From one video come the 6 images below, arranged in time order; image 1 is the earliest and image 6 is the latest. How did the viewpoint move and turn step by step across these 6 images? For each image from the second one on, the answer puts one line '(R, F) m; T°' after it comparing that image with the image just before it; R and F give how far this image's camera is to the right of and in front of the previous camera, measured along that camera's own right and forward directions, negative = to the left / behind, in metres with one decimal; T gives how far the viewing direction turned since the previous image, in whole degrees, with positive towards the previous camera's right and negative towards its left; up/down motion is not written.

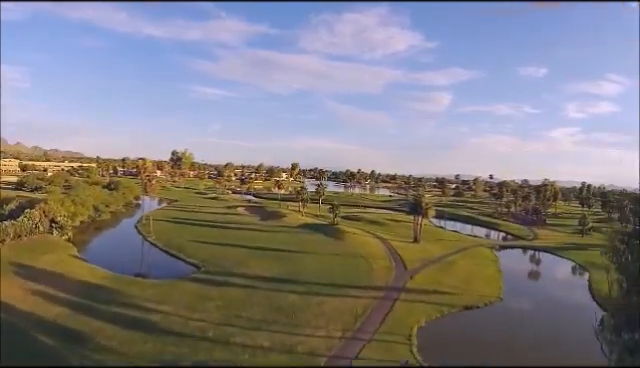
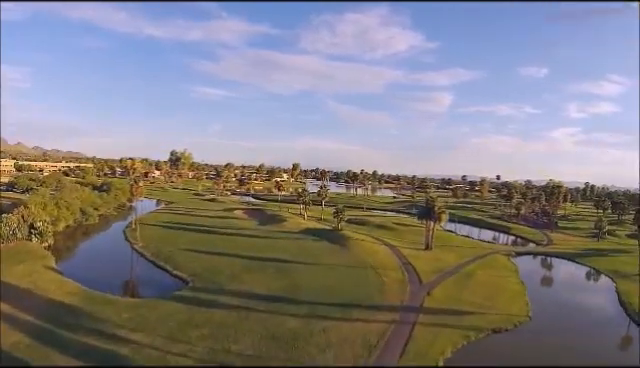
(-0.4, +6.7) m; 0°
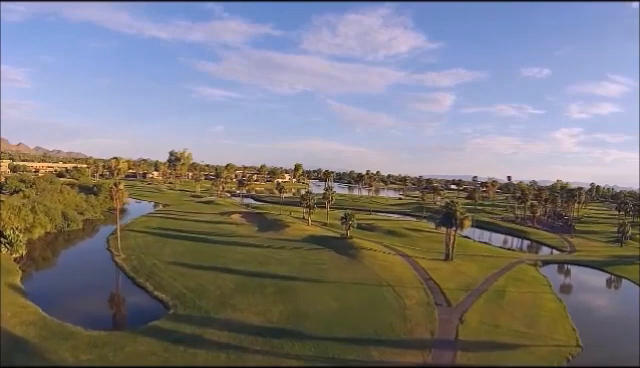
(-0.7, +8.7) m; 0°
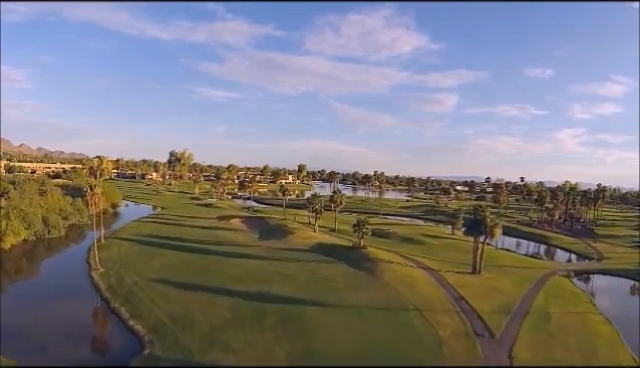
(-0.9, +8.5) m; 0°
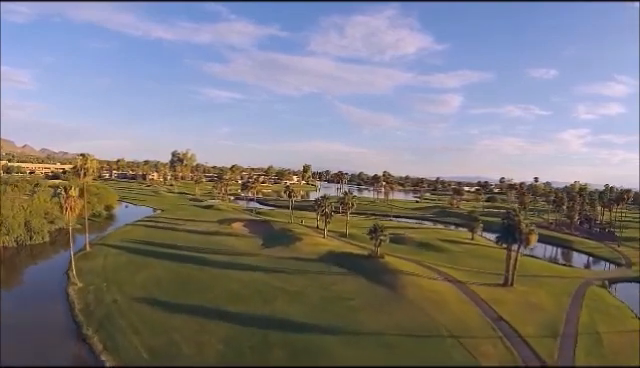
(-0.8, +7.1) m; 0°
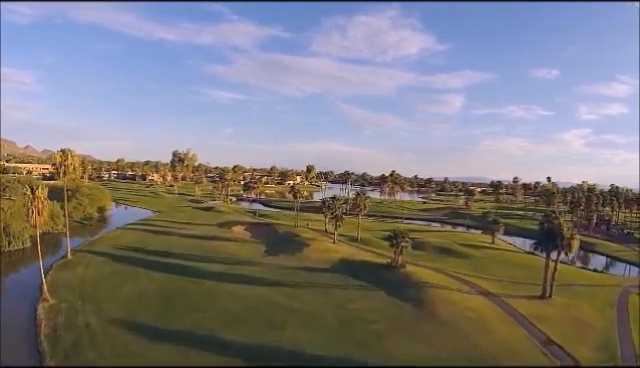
(-1.0, +6.7) m; 0°
